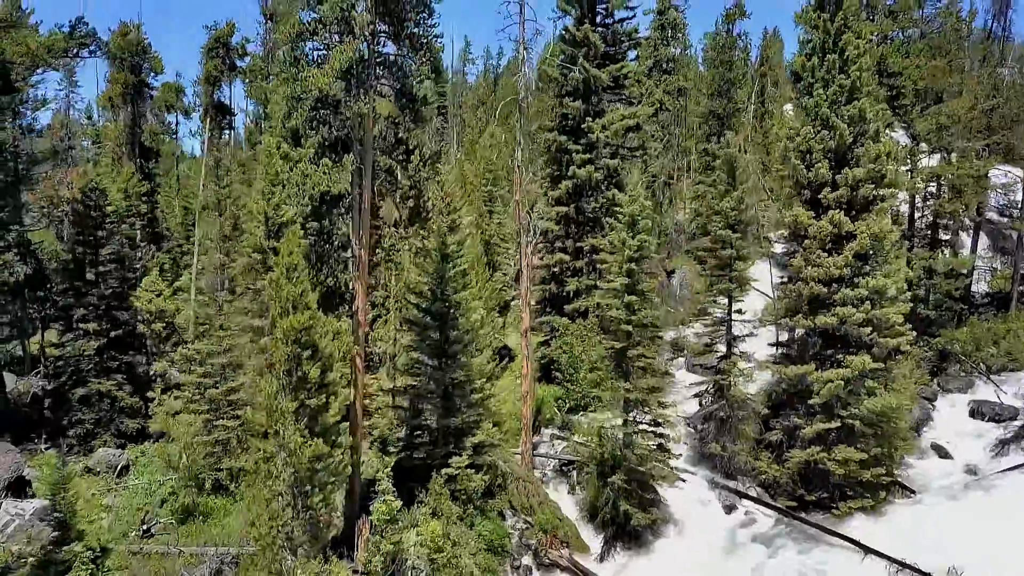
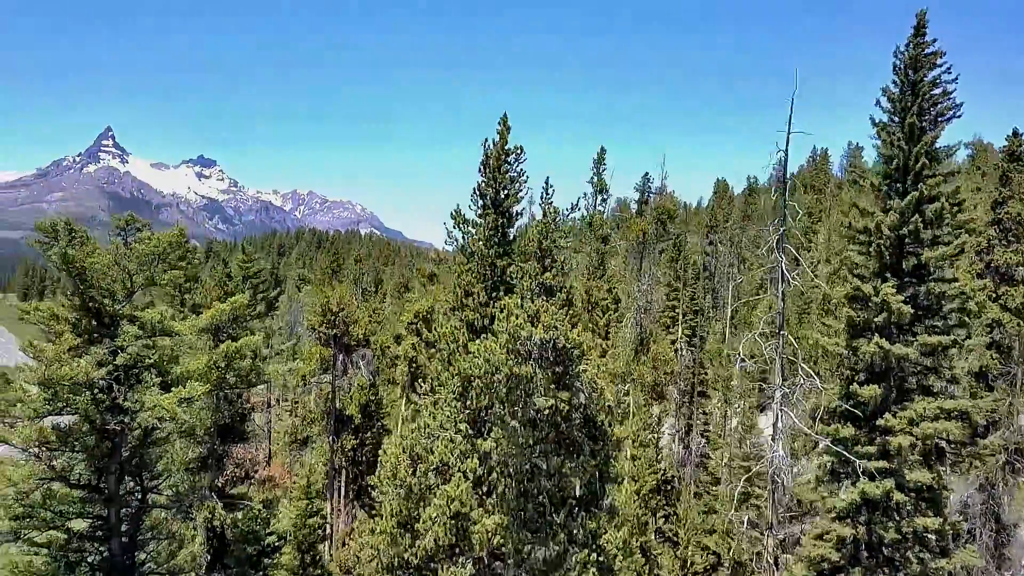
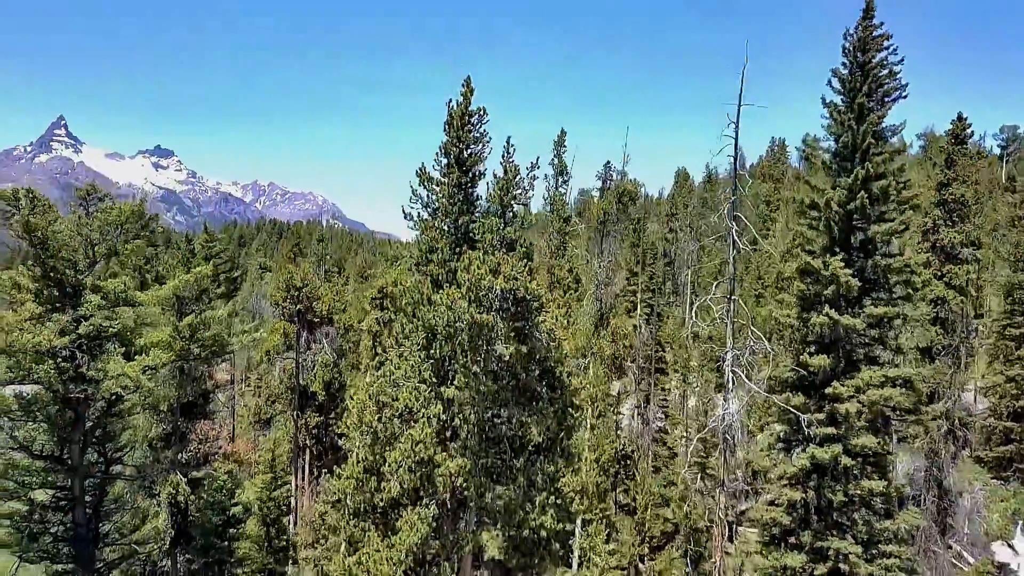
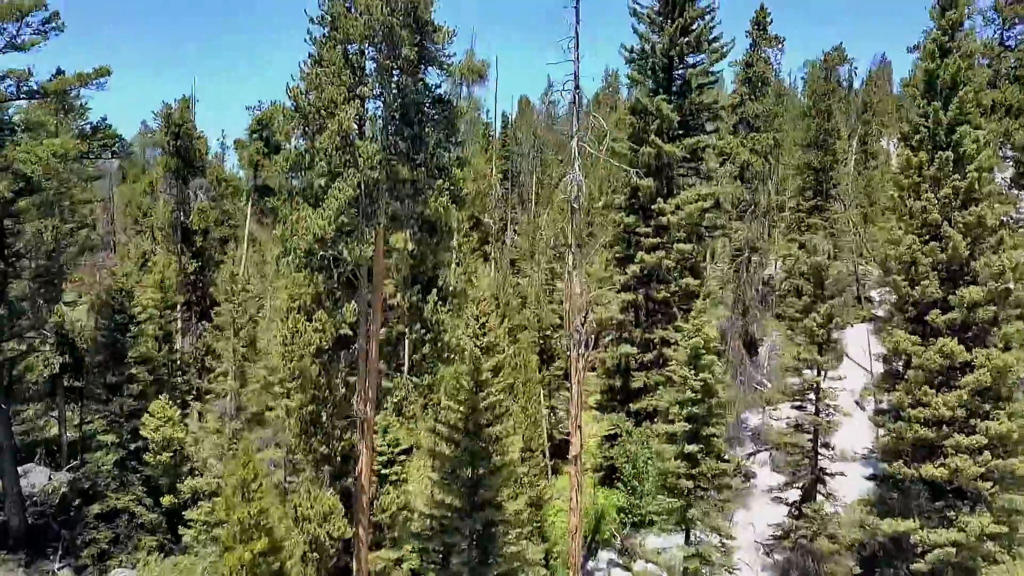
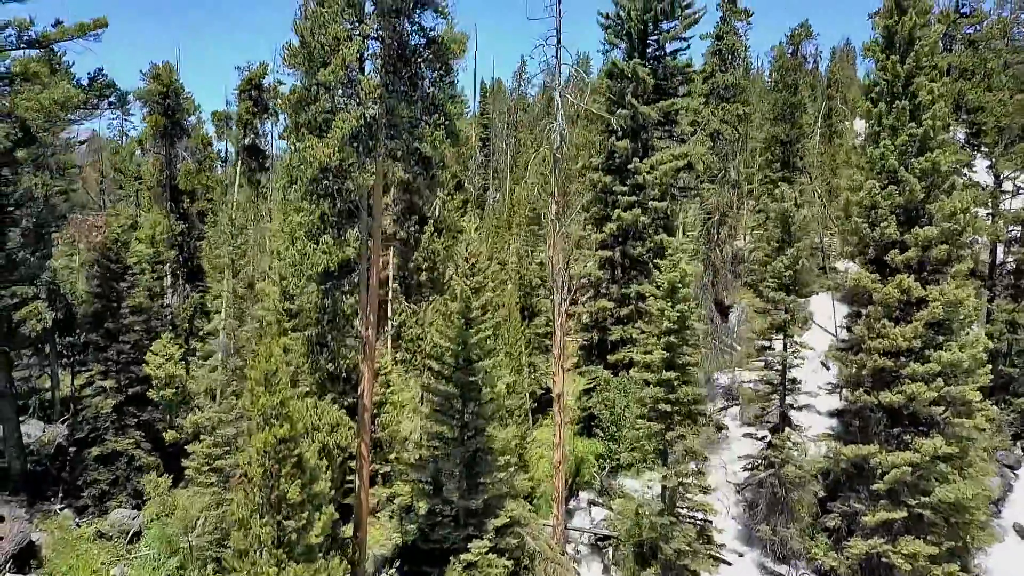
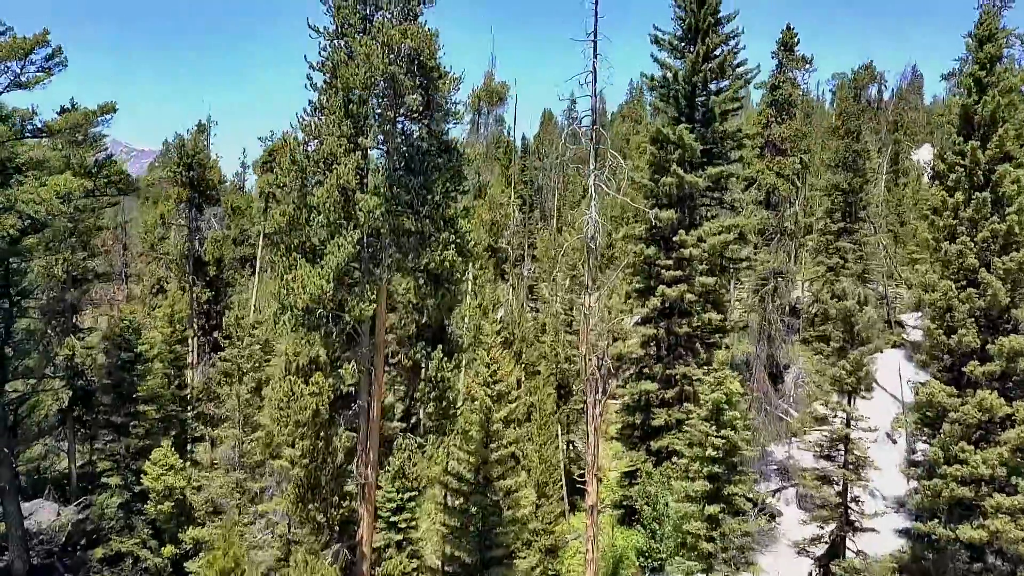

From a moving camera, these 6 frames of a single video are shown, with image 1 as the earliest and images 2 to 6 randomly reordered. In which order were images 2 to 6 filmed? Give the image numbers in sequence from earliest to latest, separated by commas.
5, 4, 6, 3, 2
